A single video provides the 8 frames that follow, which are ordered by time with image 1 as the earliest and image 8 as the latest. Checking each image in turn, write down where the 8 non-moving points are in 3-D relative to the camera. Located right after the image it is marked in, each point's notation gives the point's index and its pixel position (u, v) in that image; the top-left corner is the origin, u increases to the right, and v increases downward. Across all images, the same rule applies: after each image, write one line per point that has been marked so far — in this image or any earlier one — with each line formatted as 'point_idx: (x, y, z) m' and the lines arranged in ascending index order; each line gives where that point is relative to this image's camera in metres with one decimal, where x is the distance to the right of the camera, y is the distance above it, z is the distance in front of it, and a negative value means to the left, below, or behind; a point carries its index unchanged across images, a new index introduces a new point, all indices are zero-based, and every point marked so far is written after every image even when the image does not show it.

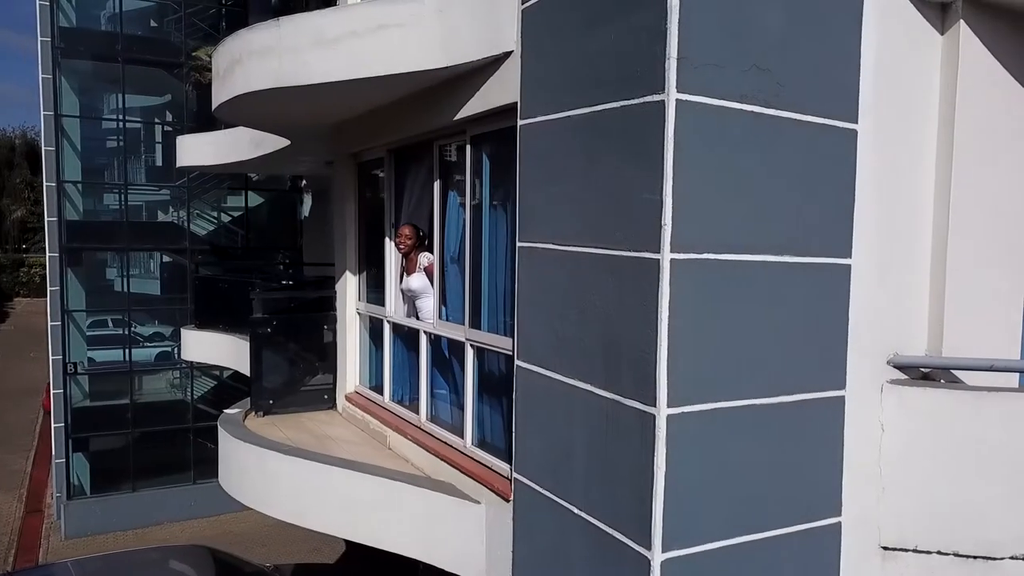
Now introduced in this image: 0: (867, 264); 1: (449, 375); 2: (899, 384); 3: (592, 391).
0: (+1.6, +0.1, +3.6) m
1: (-0.4, -0.6, +5.4) m
2: (+1.8, -0.4, +3.7) m
3: (+0.4, -0.4, +3.5) m
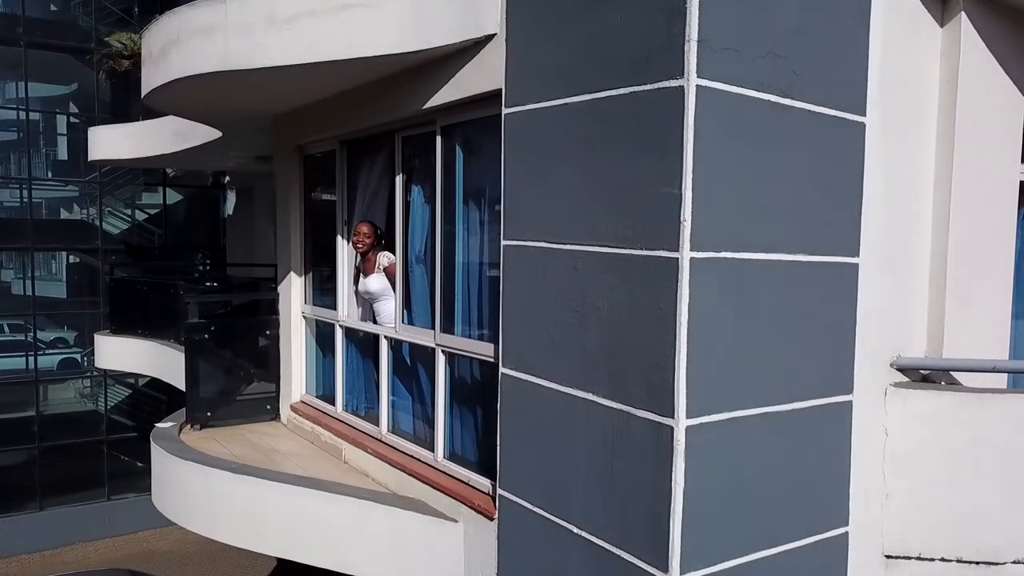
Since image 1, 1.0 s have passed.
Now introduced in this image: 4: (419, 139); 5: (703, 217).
0: (+1.5, +0.1, +3.5) m
1: (-0.6, -0.6, +5.0) m
2: (+1.7, -0.4, +3.6) m
3: (+0.3, -0.5, +3.3) m
4: (-0.5, +0.9, +4.8) m
5: (+0.7, +0.3, +2.9) m
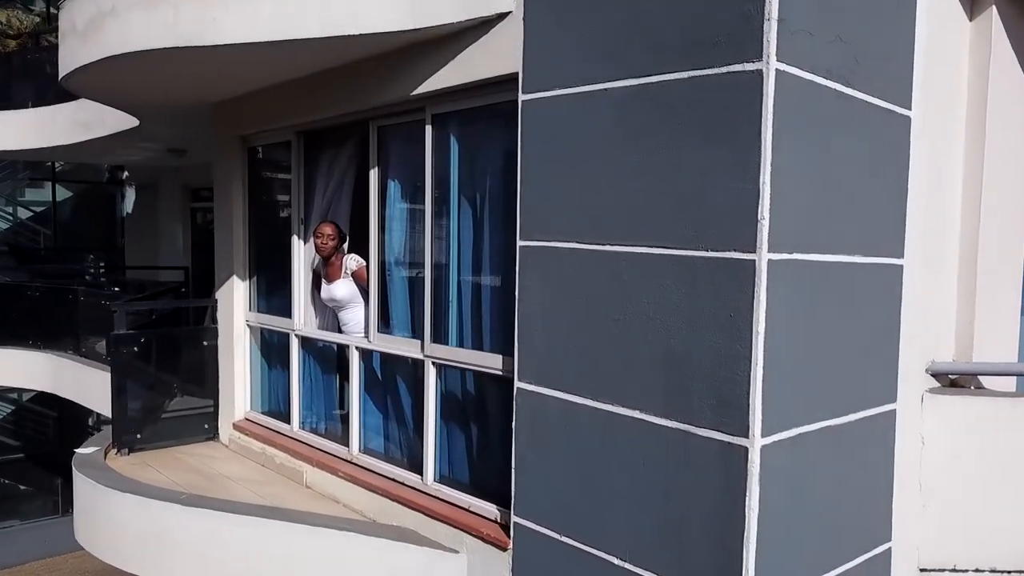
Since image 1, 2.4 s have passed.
0: (+1.6, +0.1, +3.3) m
1: (-0.7, -0.6, +4.6) m
2: (+1.8, -0.4, +3.4) m
3: (+0.5, -0.5, +2.9) m
4: (-0.6, +0.8, +4.3) m
5: (+0.9, +0.2, +2.6) m
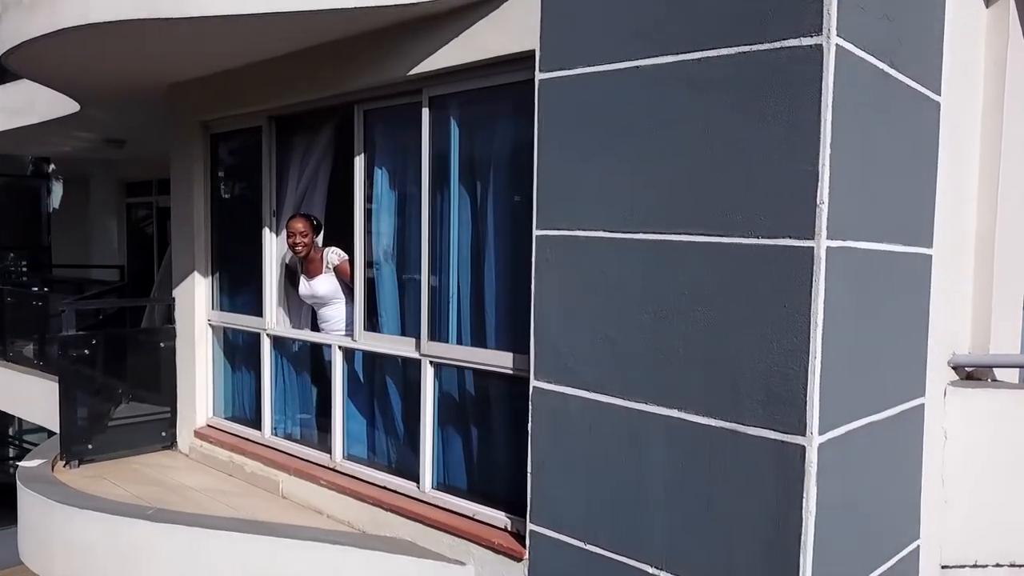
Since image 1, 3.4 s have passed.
0: (+1.7, +0.1, +3.2) m
1: (-0.7, -0.6, +4.3) m
2: (+1.9, -0.4, +3.4) m
3: (+0.6, -0.4, +2.8) m
4: (-0.6, +0.9, +4.1) m
5: (+1.0, +0.3, +2.5) m
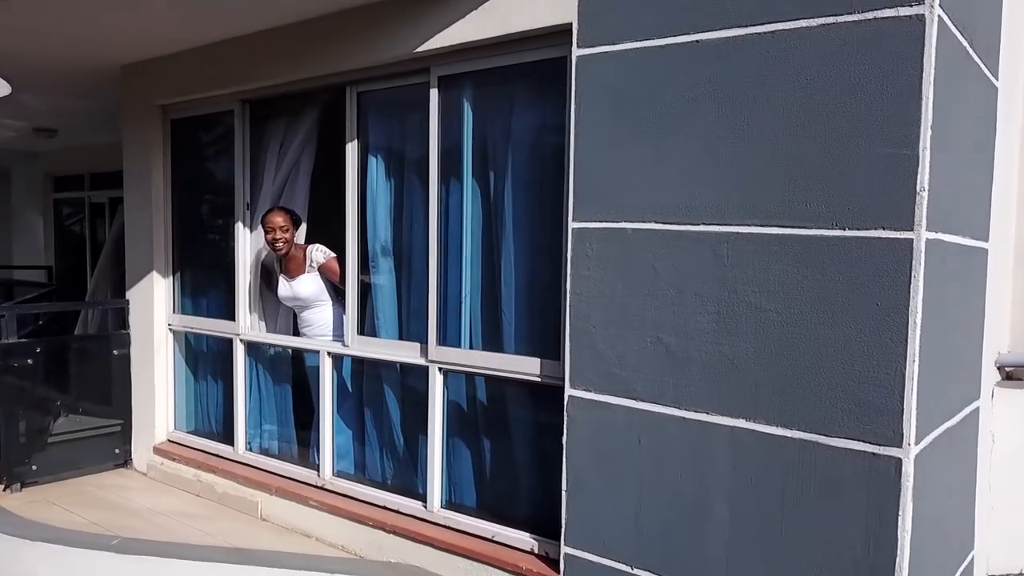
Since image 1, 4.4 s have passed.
0: (+1.8, +0.1, +3.1) m
1: (-0.7, -0.6, +3.9) m
2: (+2.0, -0.4, +3.2) m
3: (+0.8, -0.4, +2.5) m
4: (-0.5, +0.9, +3.7) m
5: (+1.2, +0.3, +2.3) m
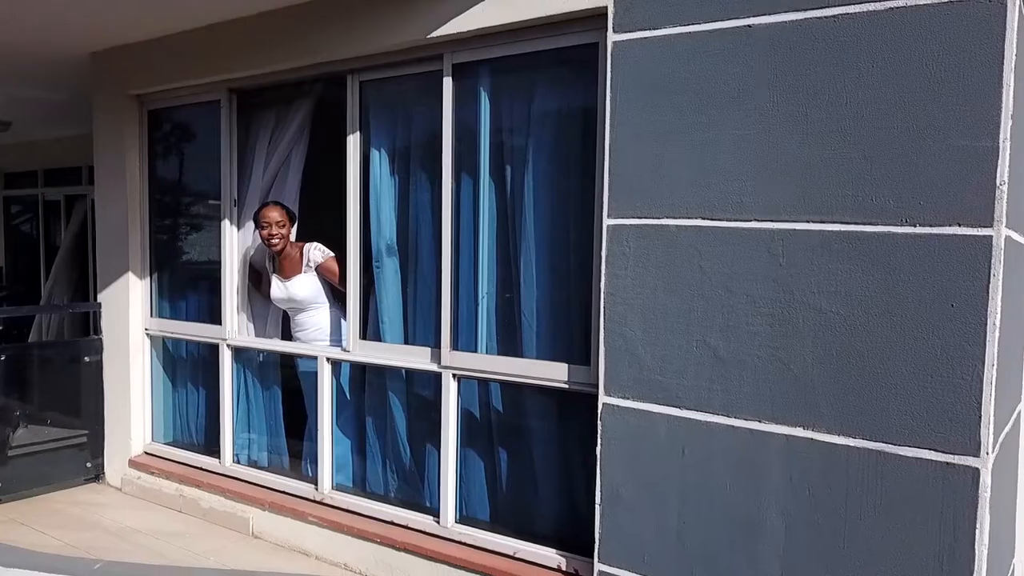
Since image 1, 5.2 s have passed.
0: (+1.9, +0.1, +3.0) m
1: (-0.6, -0.6, +3.7) m
2: (+2.0, -0.4, +3.2) m
3: (+0.9, -0.4, +2.4) m
4: (-0.5, +0.9, +3.5) m
5: (+1.3, +0.3, +2.2) m
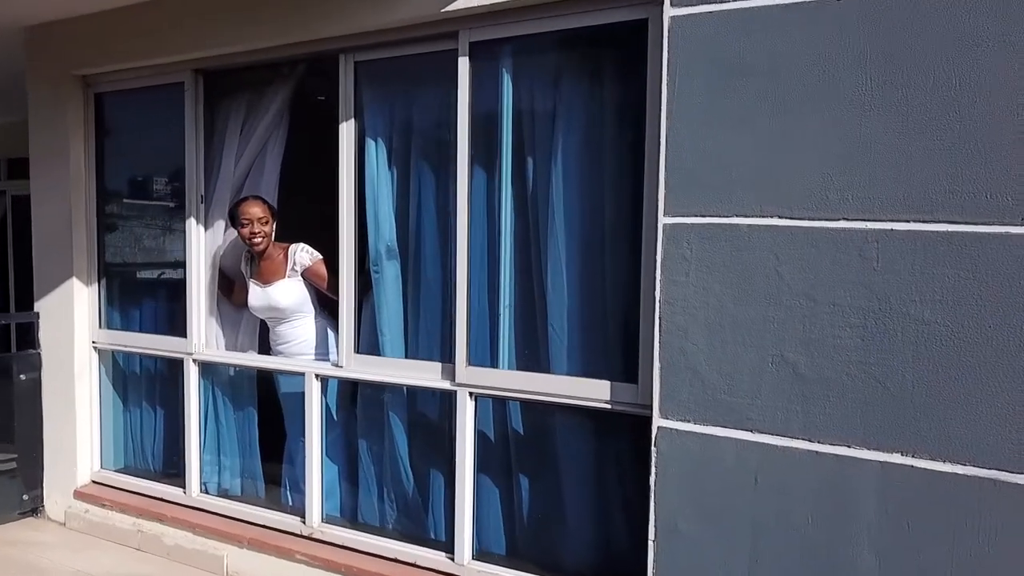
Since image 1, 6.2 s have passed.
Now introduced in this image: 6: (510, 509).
0: (+2.0, +0.1, +2.8) m
1: (-0.6, -0.6, +3.3) m
2: (+2.1, -0.4, +3.0) m
3: (+1.0, -0.5, +2.1) m
4: (-0.4, +0.8, +3.1) m
5: (+1.5, +0.3, +1.9) m
6: (0.0, -0.8, +2.9) m
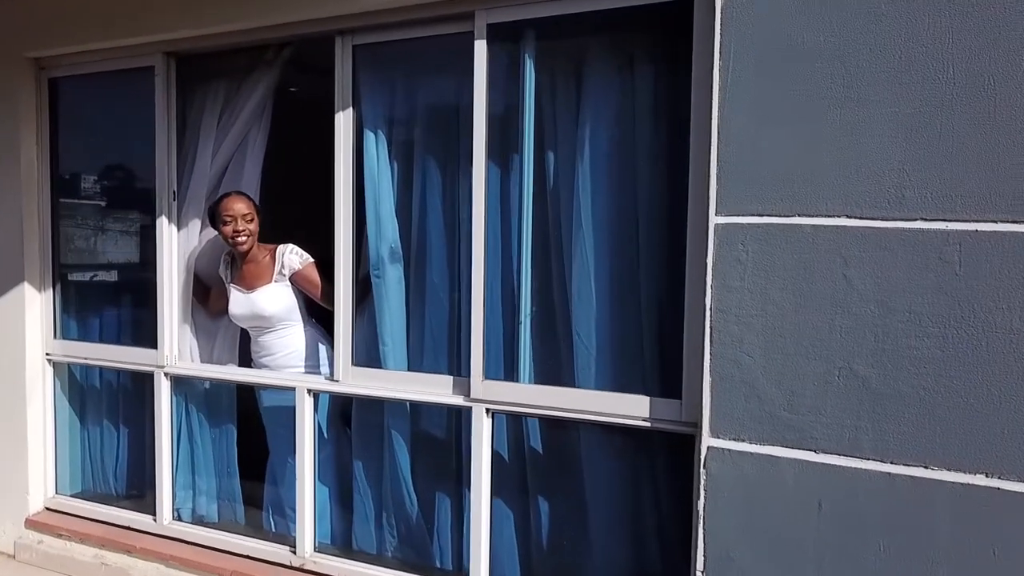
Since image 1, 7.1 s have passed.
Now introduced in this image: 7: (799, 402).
0: (+2.1, +0.1, +2.7) m
1: (-0.5, -0.7, +3.0) m
2: (+2.2, -0.4, +2.9) m
3: (+1.2, -0.5, +1.9) m
4: (-0.4, +0.8, +2.8) m
5: (+1.6, +0.3, +1.8) m
6: (+0.1, -0.8, +2.7) m
7: (+0.7, -0.3, +2.1) m
